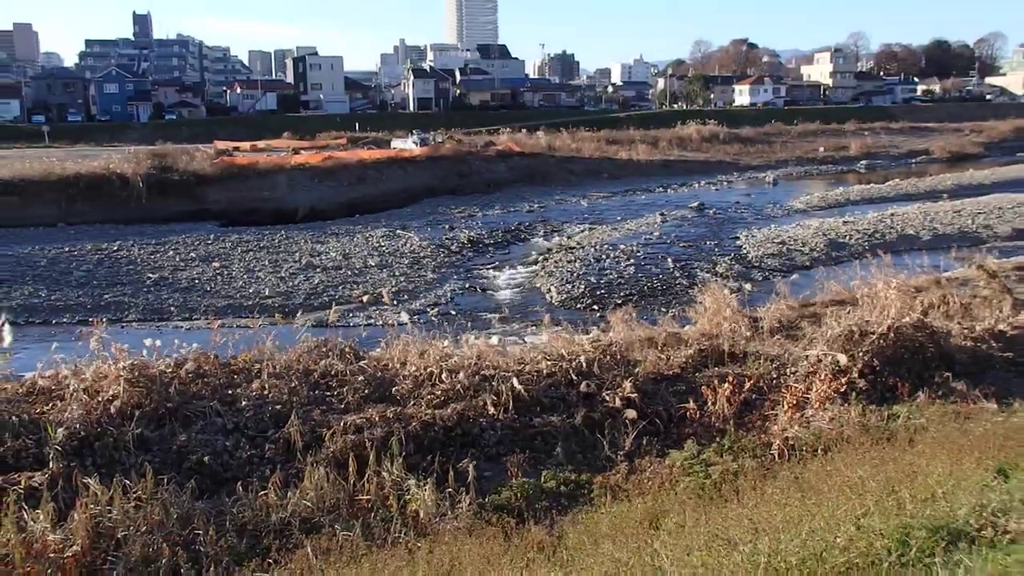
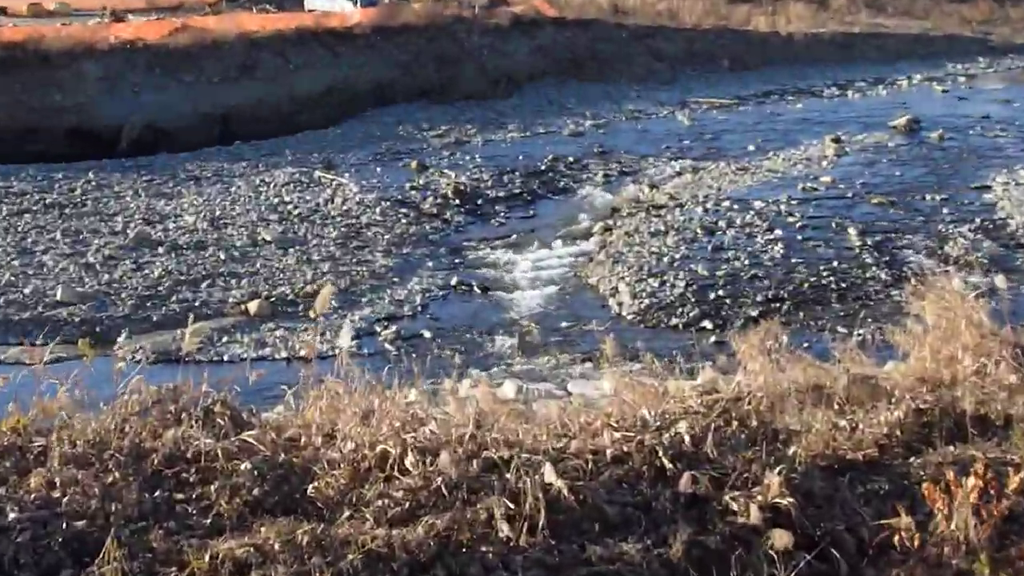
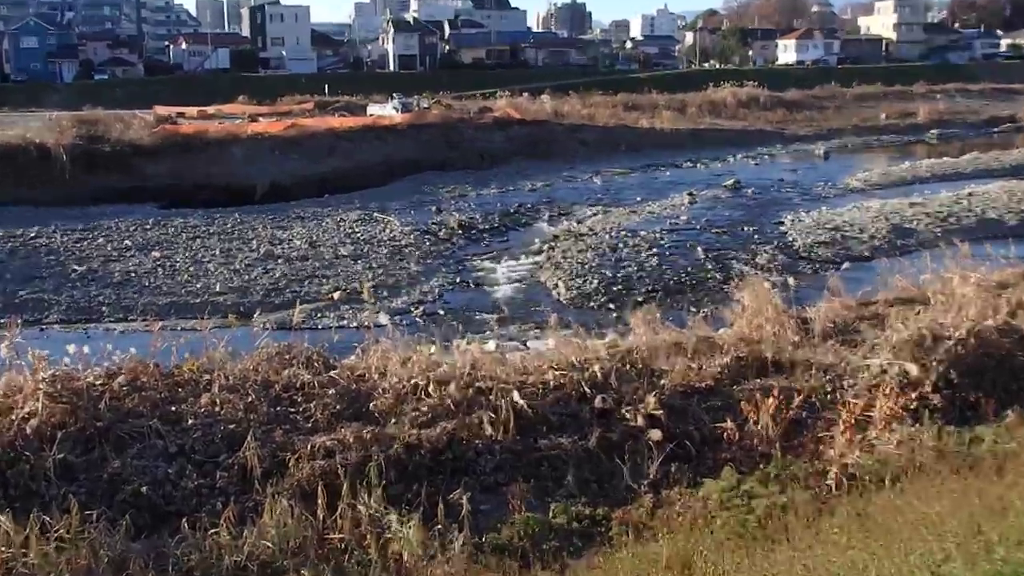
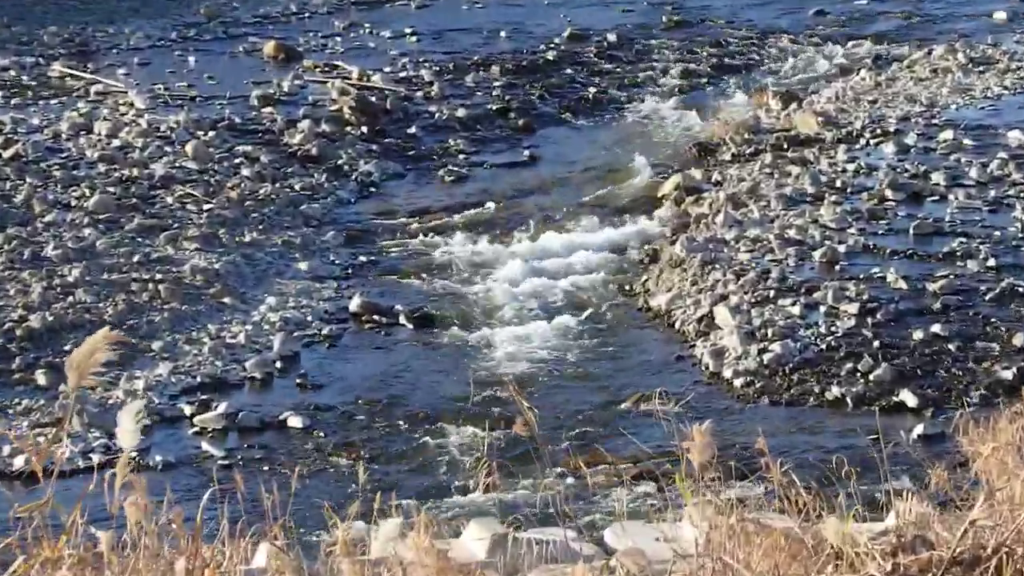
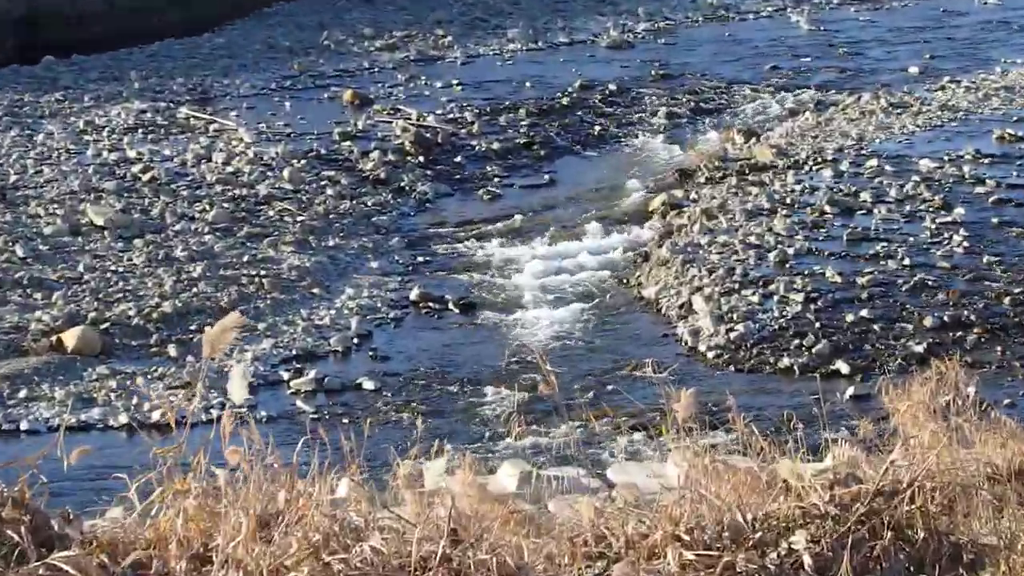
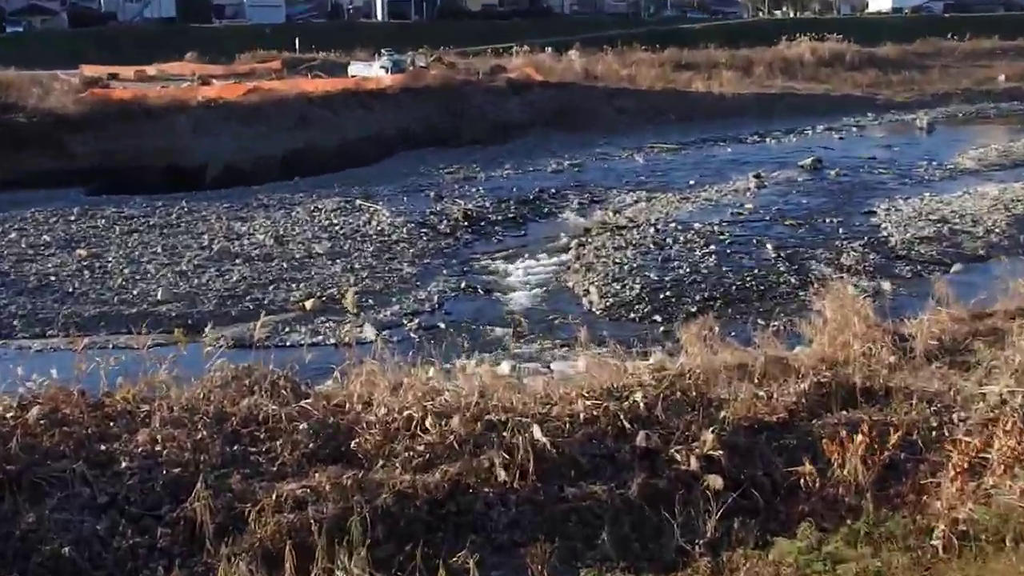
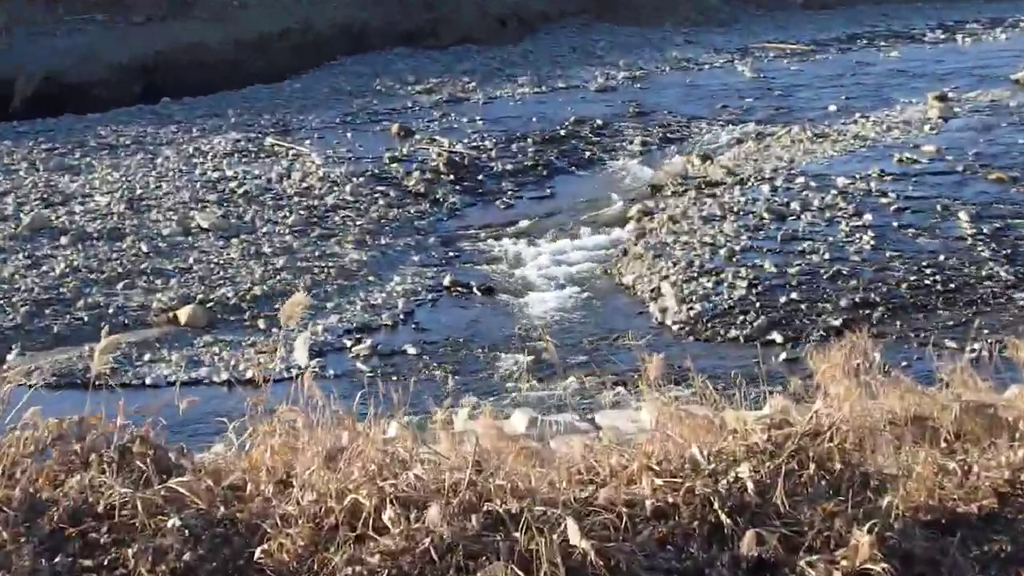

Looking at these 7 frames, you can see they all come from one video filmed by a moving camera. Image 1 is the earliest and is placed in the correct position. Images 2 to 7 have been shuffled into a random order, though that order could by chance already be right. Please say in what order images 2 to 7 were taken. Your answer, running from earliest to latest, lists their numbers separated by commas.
3, 6, 2, 7, 5, 4
